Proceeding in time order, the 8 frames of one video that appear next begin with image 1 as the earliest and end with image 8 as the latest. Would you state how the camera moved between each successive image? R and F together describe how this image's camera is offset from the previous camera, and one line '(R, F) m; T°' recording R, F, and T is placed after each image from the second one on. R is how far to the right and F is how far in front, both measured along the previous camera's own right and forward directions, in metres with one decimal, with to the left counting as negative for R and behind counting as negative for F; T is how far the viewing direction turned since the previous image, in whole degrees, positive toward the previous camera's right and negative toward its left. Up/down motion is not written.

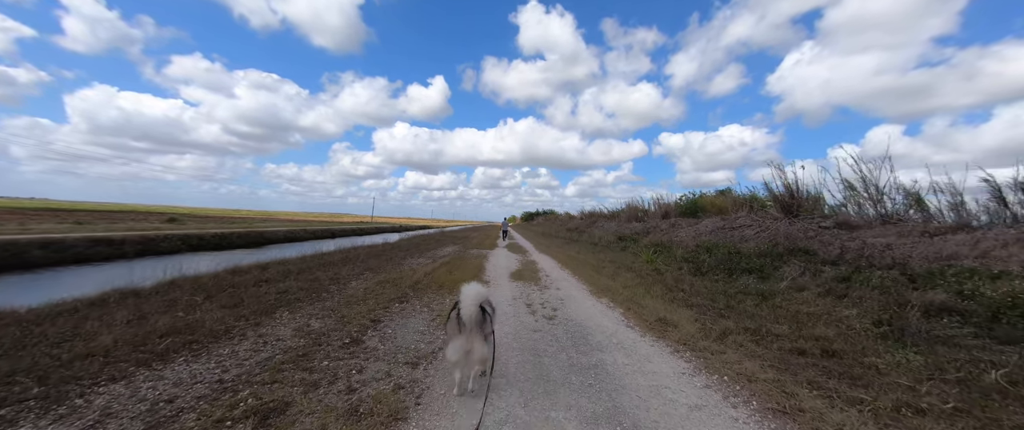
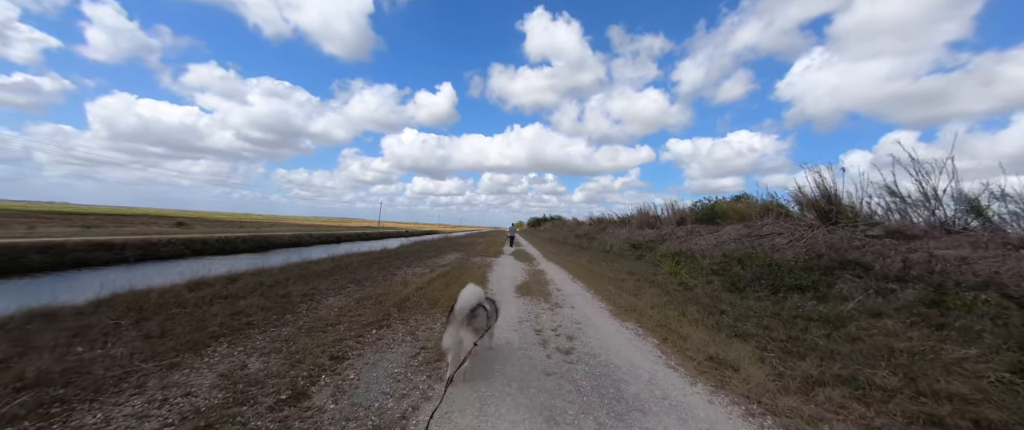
(0.0, +1.2) m; -1°
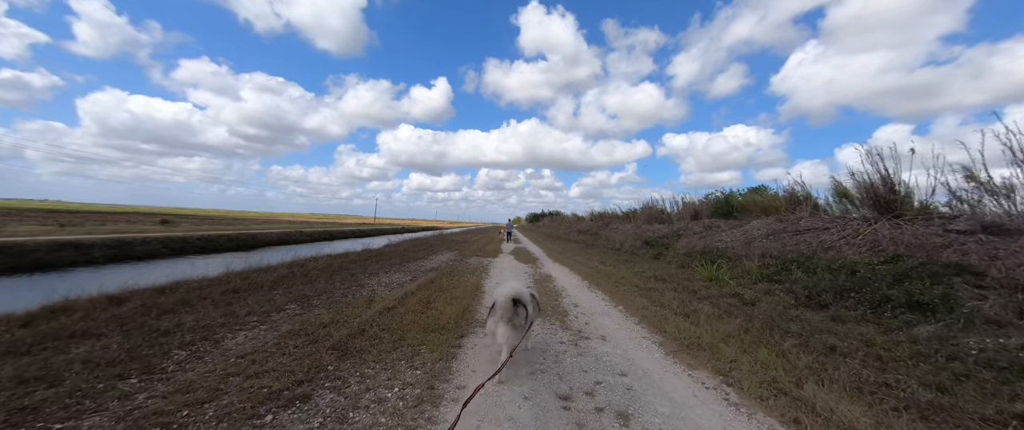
(-0.1, +2.2) m; +1°
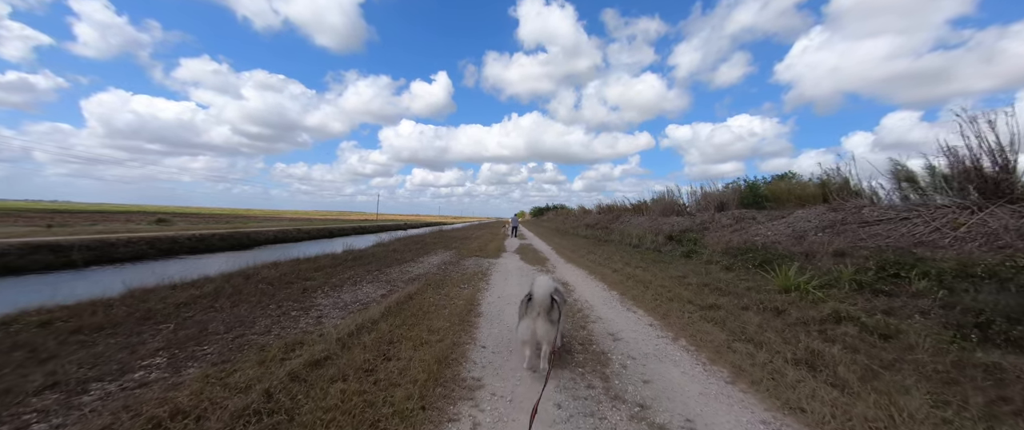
(0.0, +2.3) m; 0°
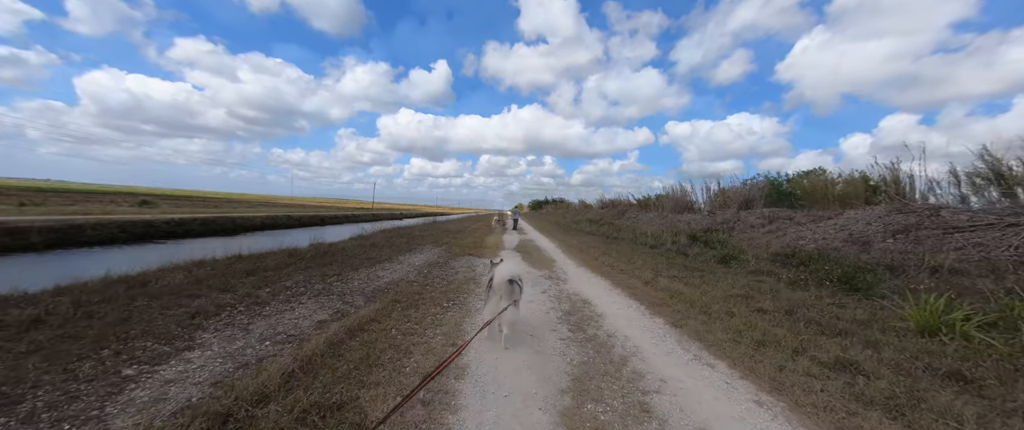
(-0.1, +2.3) m; +1°
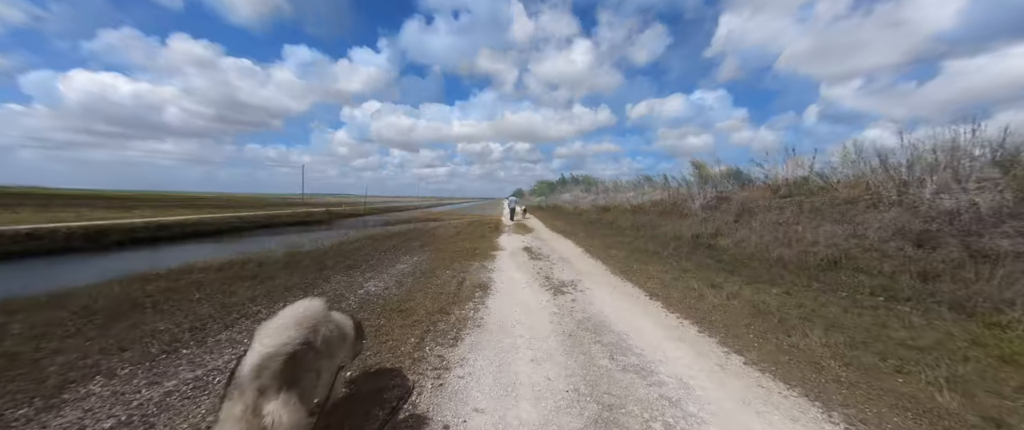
(-0.2, +0.8) m; +1°
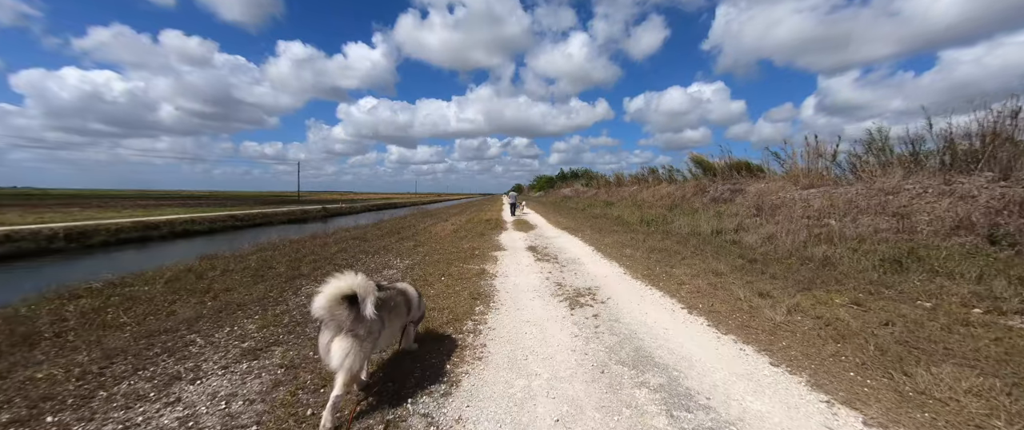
(-0.2, +1.7) m; 0°
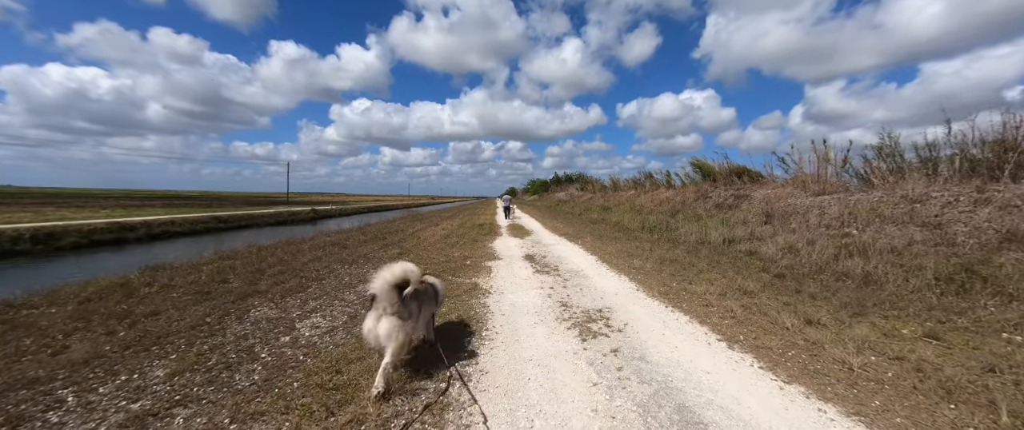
(-0.1, +1.5) m; +1°
